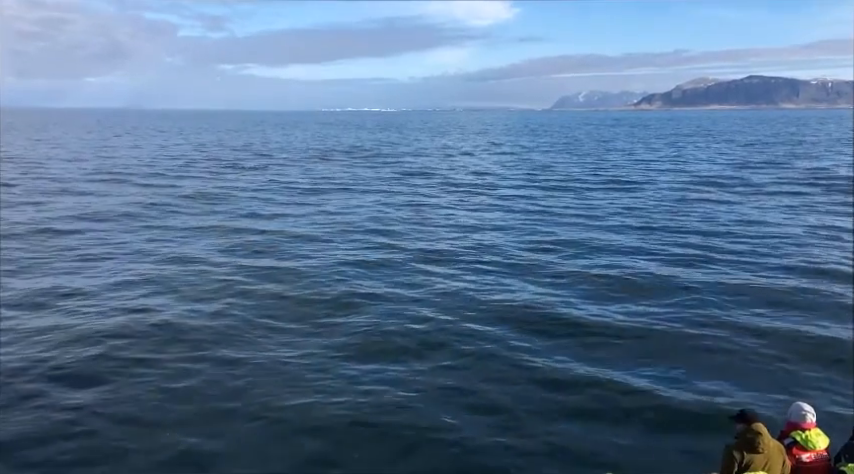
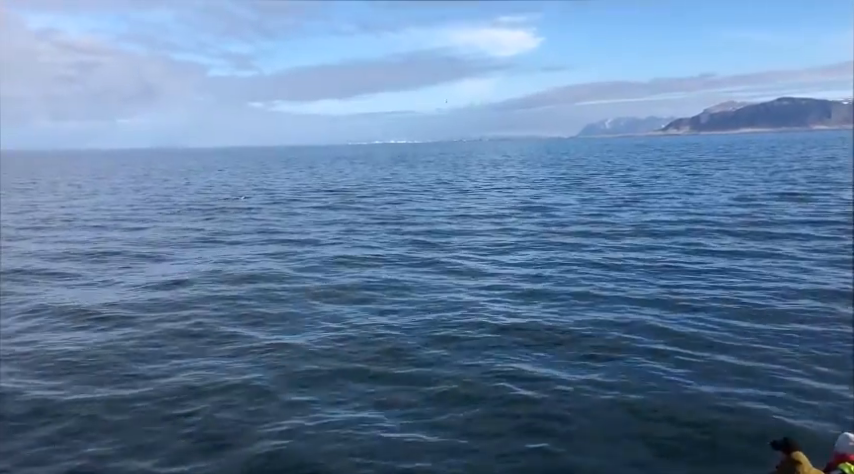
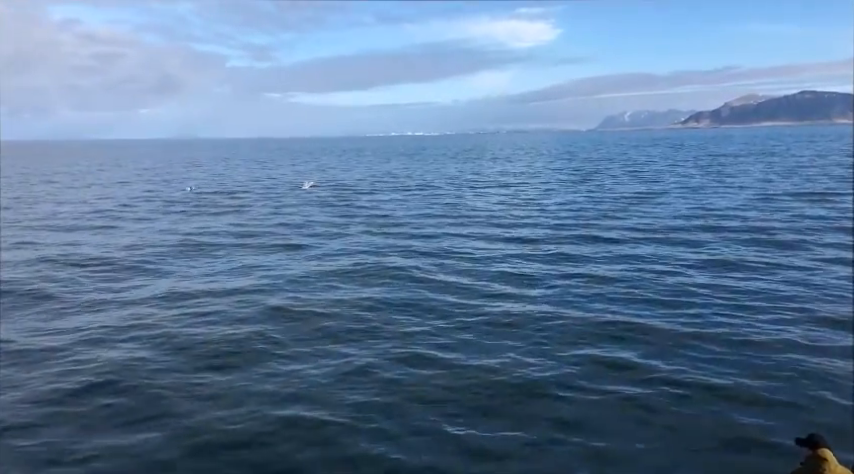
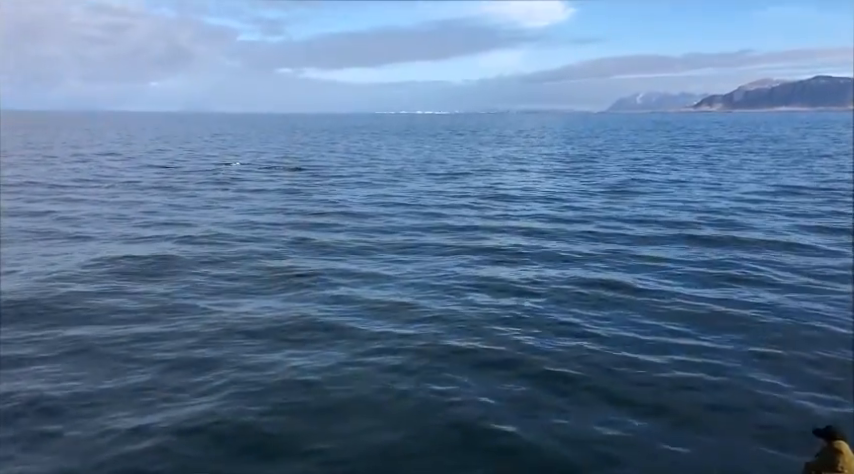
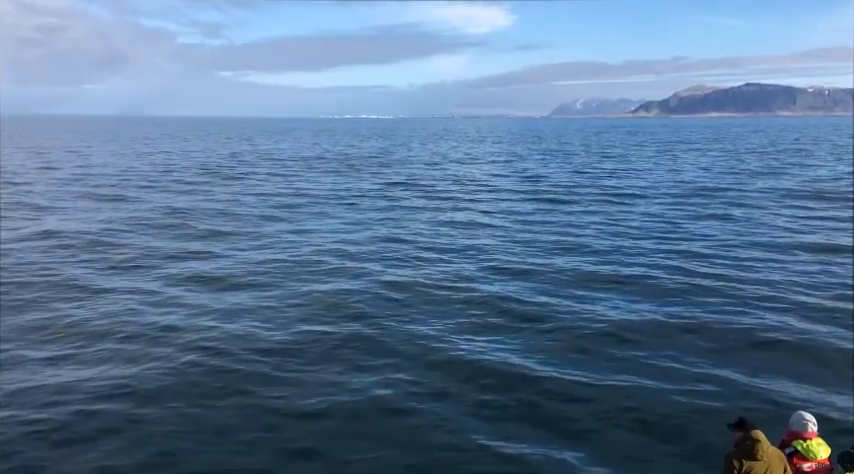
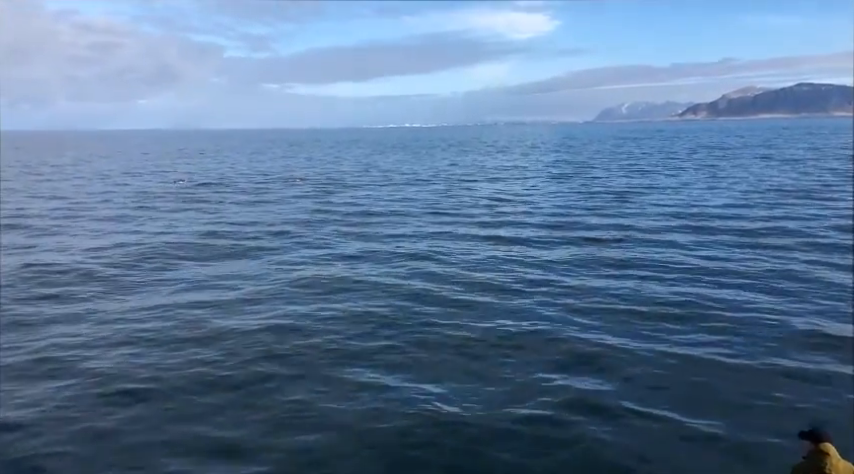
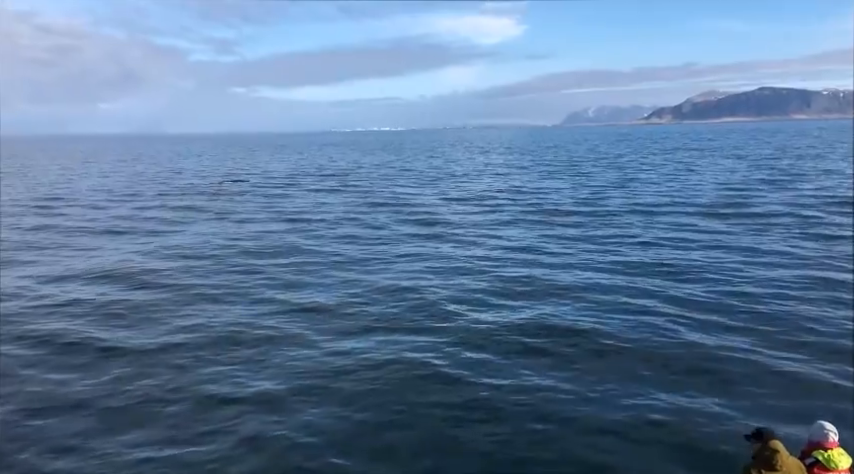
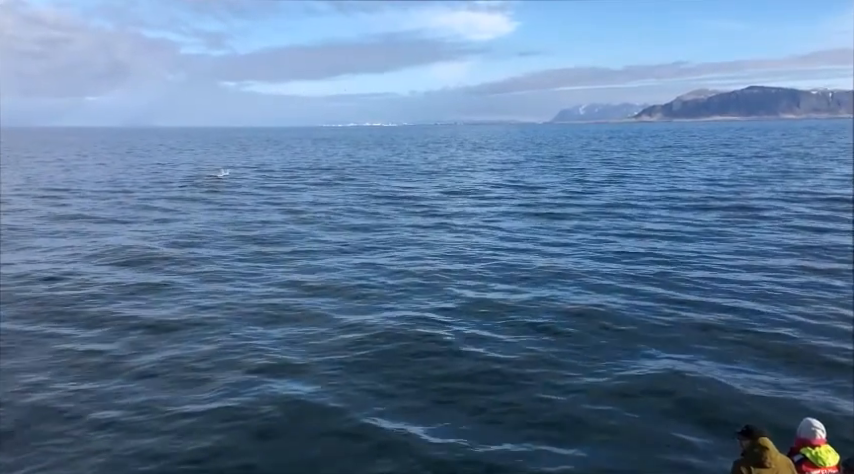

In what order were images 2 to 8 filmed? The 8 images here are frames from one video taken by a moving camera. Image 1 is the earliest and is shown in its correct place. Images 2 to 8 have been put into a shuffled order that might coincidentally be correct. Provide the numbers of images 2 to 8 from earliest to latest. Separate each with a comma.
5, 8, 7, 2, 3, 6, 4
